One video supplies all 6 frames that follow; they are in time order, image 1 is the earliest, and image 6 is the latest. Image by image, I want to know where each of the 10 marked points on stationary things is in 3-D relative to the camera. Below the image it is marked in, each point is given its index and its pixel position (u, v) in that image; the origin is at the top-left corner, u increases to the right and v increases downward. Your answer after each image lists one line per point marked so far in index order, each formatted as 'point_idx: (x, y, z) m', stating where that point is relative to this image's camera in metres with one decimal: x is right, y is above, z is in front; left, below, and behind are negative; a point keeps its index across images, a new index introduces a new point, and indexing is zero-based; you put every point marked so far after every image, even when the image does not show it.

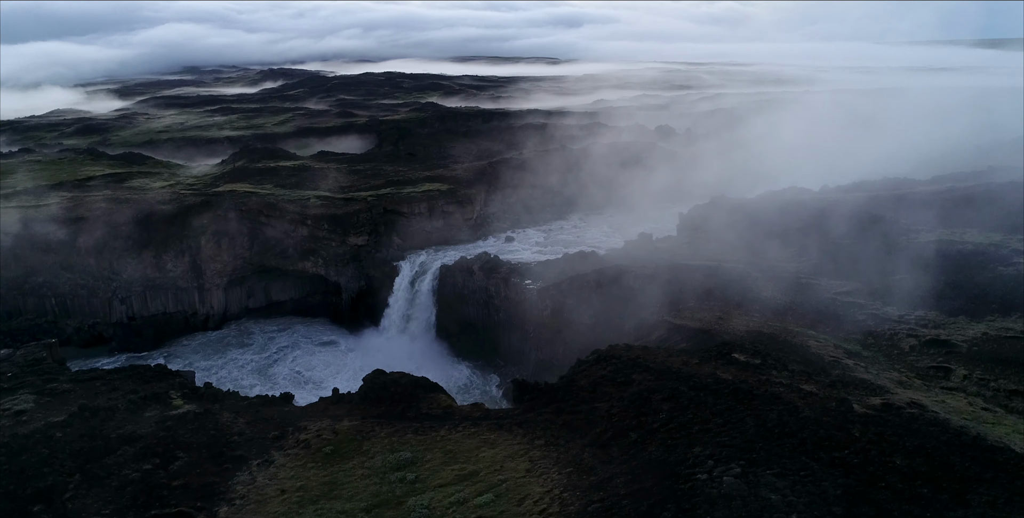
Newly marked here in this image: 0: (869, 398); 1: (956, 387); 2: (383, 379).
0: (+7.7, -3.0, +15.4) m
1: (+11.2, -3.3, +18.2) m
2: (-3.0, -2.9, +16.7) m
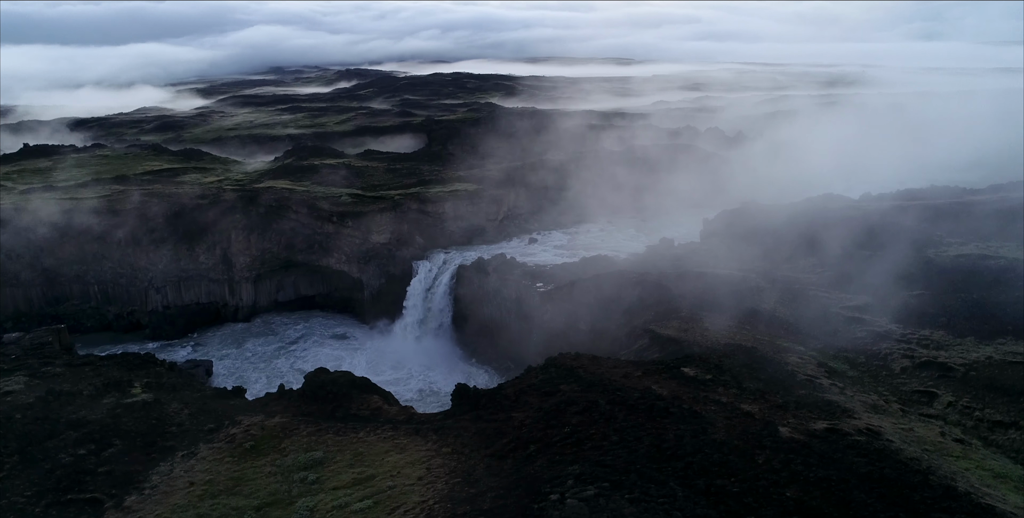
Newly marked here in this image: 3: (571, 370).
0: (+6.1, -3.3, +14.4) m
1: (+9.9, -3.7, +16.7) m
2: (-4.4, -2.8, +16.8) m
3: (+1.3, -2.5, +15.9) m
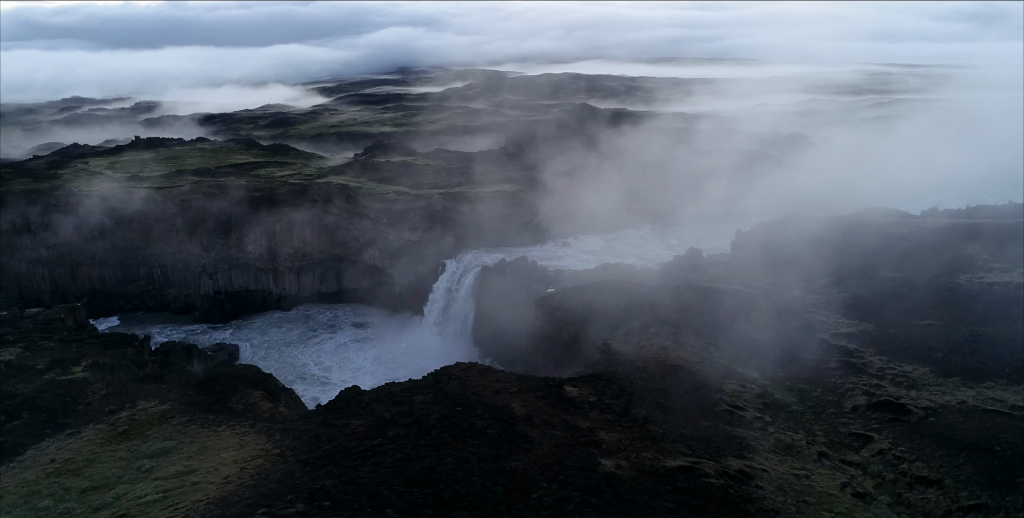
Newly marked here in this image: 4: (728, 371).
0: (+2.9, -3.6, +13.1) m
1: (+7.1, -4.2, +14.7) m
2: (-7.0, -2.7, +17.2) m
3: (-1.5, -2.6, +15.4) m
4: (+5.8, -3.0, +19.3) m
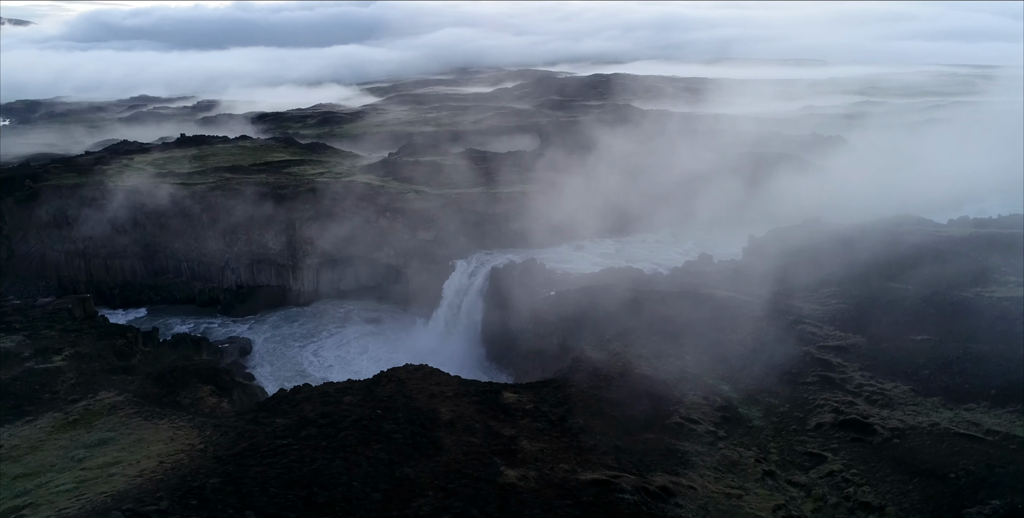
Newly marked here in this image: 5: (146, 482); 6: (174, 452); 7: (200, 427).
0: (+1.4, -3.7, +12.7) m
1: (+5.6, -4.4, +14.0) m
2: (-8.1, -2.6, +17.5) m
3: (-2.8, -2.7, +15.3) m
4: (+4.8, -3.2, +18.6) m
5: (-6.0, -3.7, +11.7) m
6: (-6.3, -3.6, +13.3) m
7: (-6.3, -3.4, +14.5) m
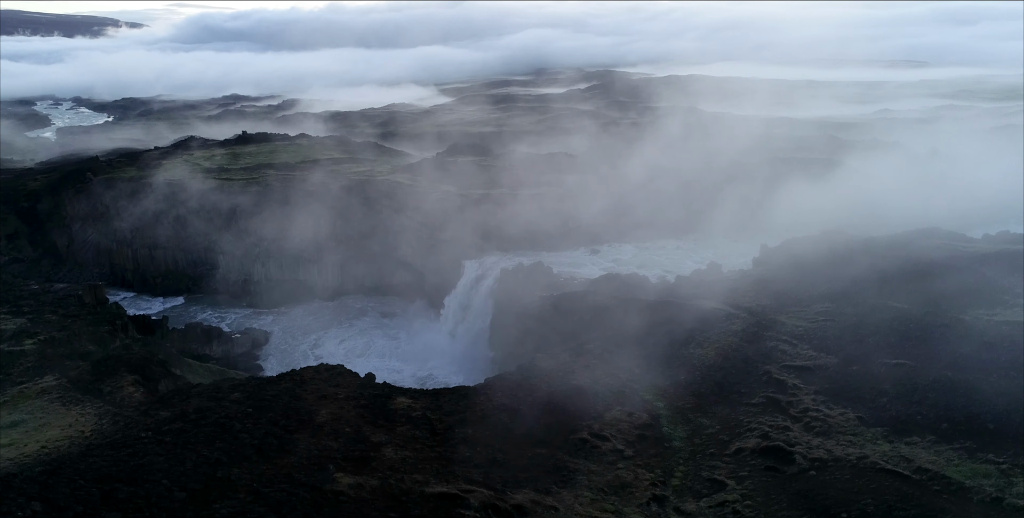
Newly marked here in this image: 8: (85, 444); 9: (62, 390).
0: (-1.1, -3.9, +12.3) m
1: (+3.2, -4.7, +13.1) m
2: (-10.0, -2.4, +18.2) m
3: (-5.0, -2.6, +15.4) m
4: (+2.9, -3.4, +17.8) m
5: (-8.6, -3.6, +12.1) m
6: (-8.7, -3.5, +13.8) m
7: (-8.6, -3.3, +15.0) m
8: (-7.7, -3.4, +12.8) m
9: (-10.6, -3.1, +16.8) m
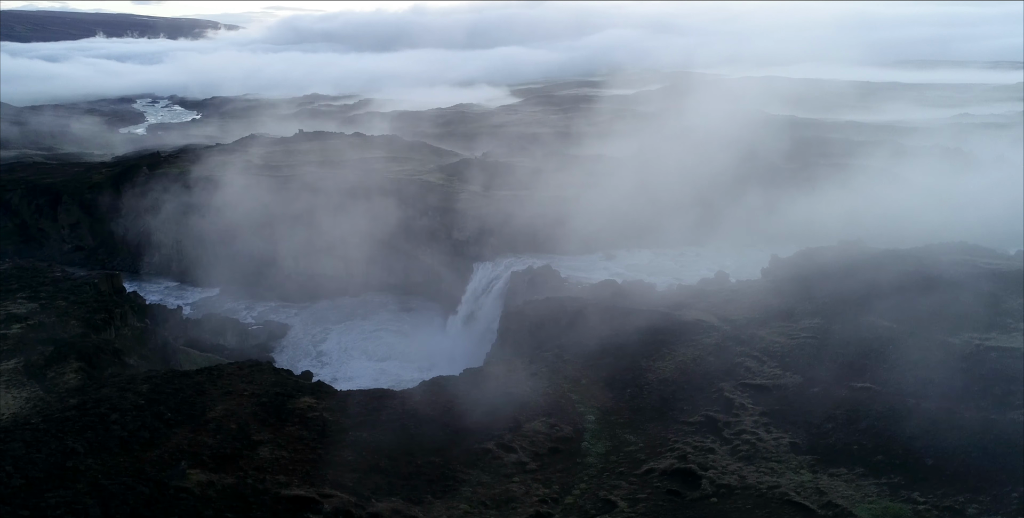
0: (-3.5, -3.9, +12.2) m
1: (+0.9, -4.8, +12.6) m
2: (-11.6, -2.2, +19.0) m
3: (-6.9, -2.6, +15.7) m
4: (+1.1, -3.6, +17.3) m
5: (-10.9, -3.4, +12.9) m
6: (-10.8, -3.3, +14.6) m
7: (-10.6, -3.1, +15.7) m
8: (-9.9, -3.2, +13.5) m
9: (-12.3, -2.8, +17.7) m
